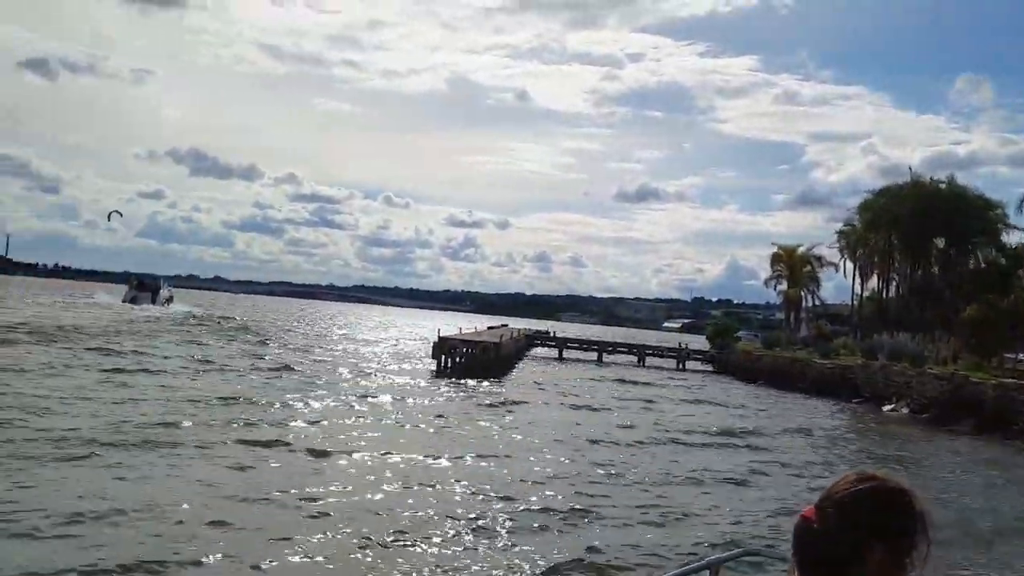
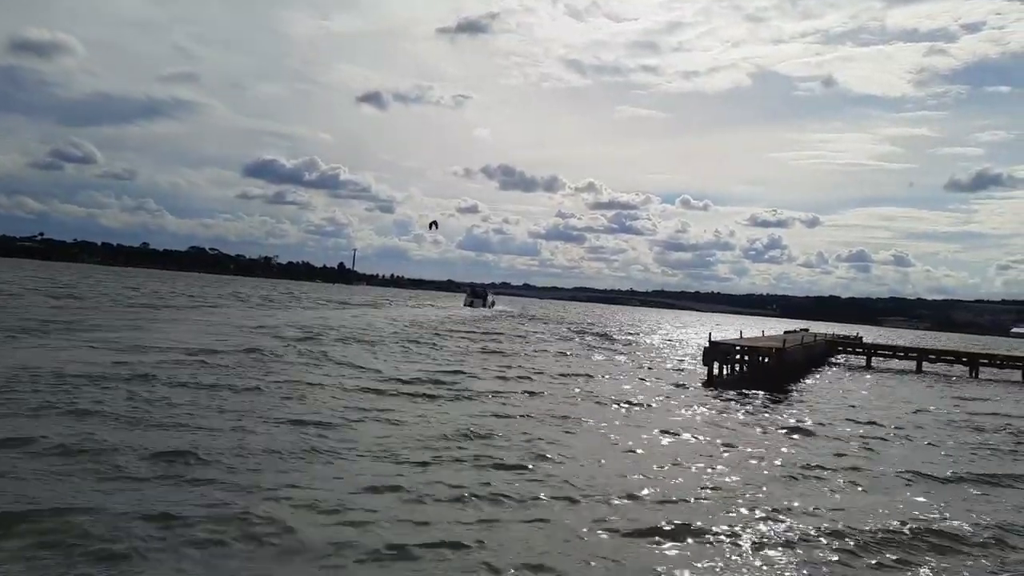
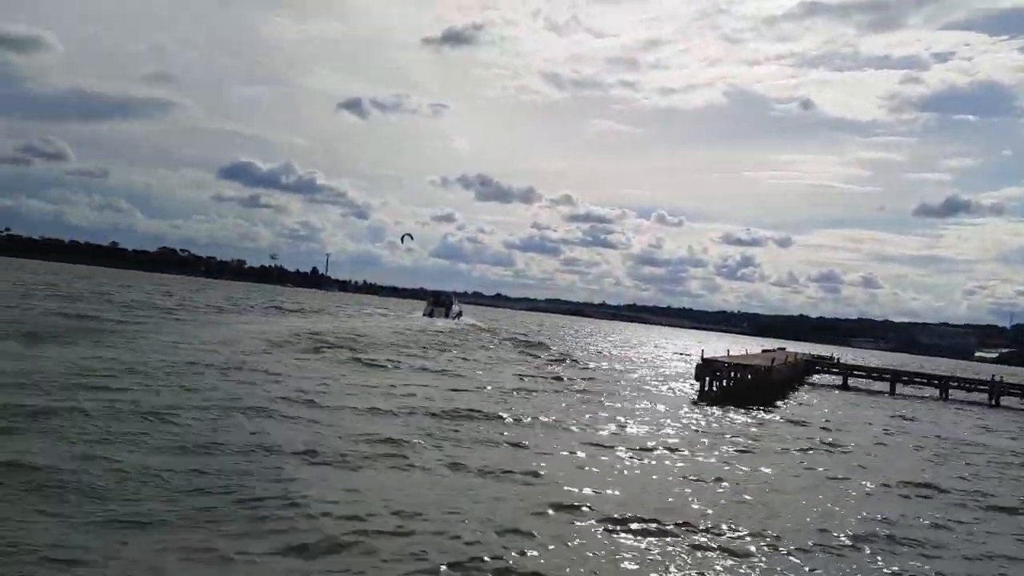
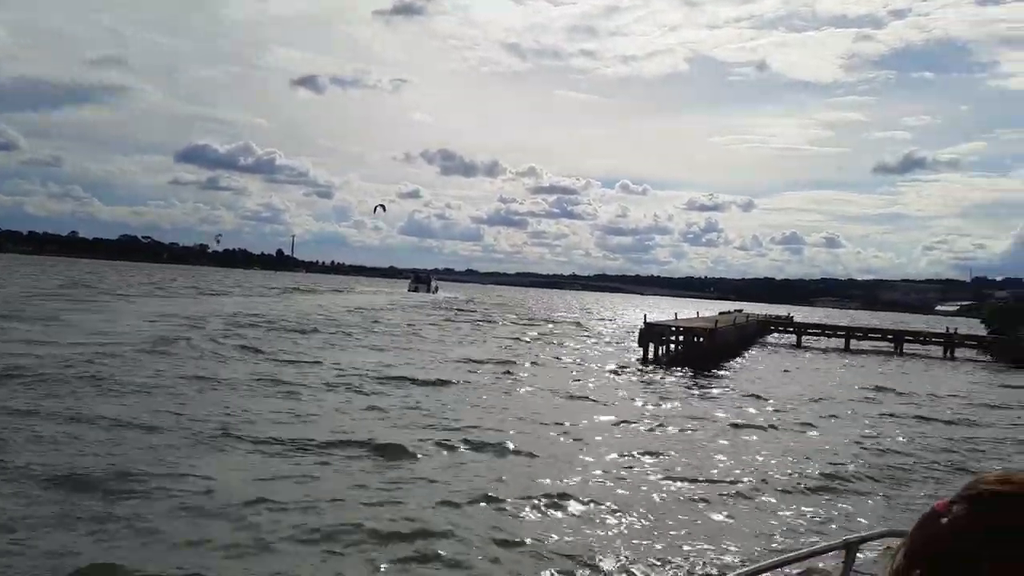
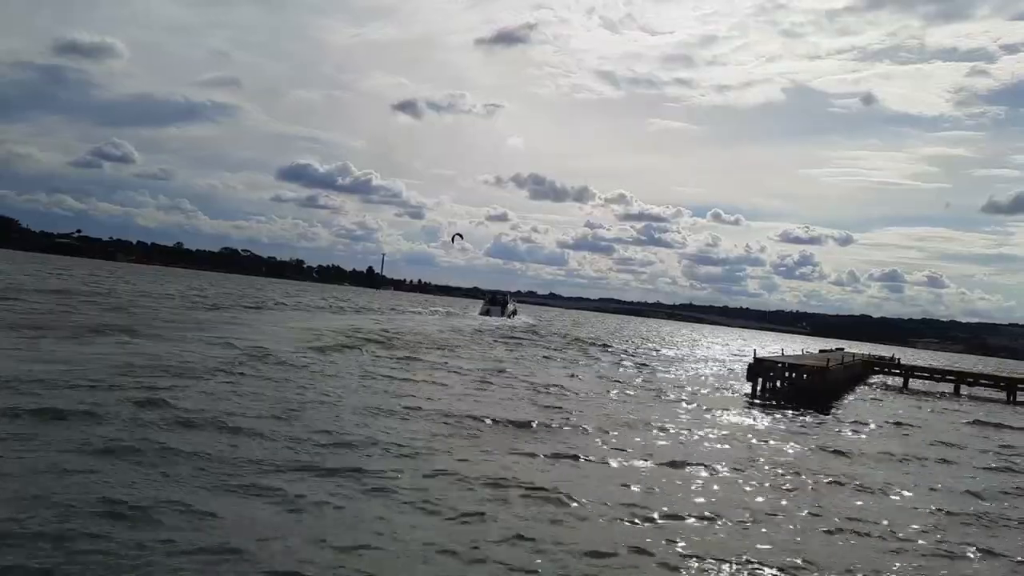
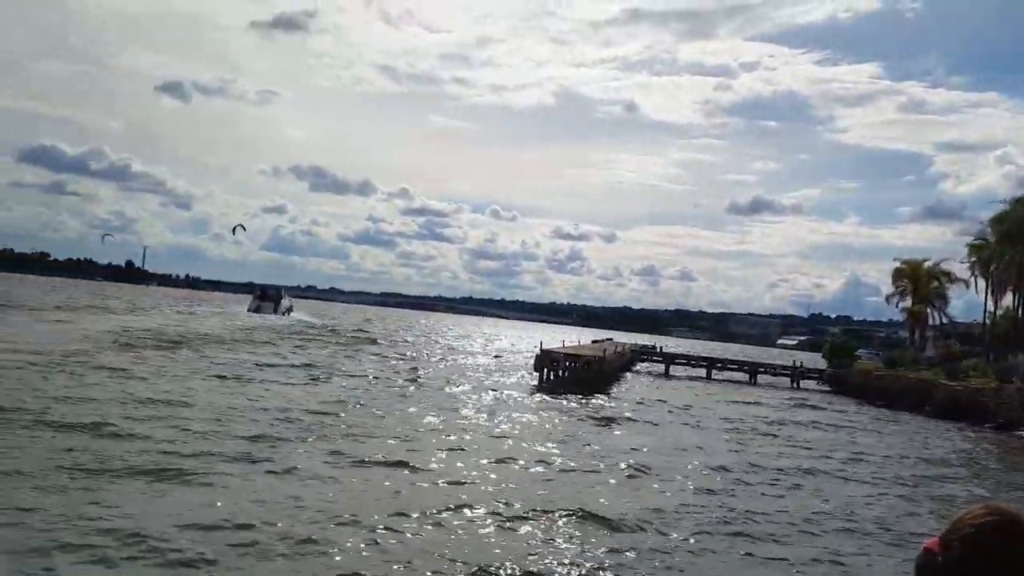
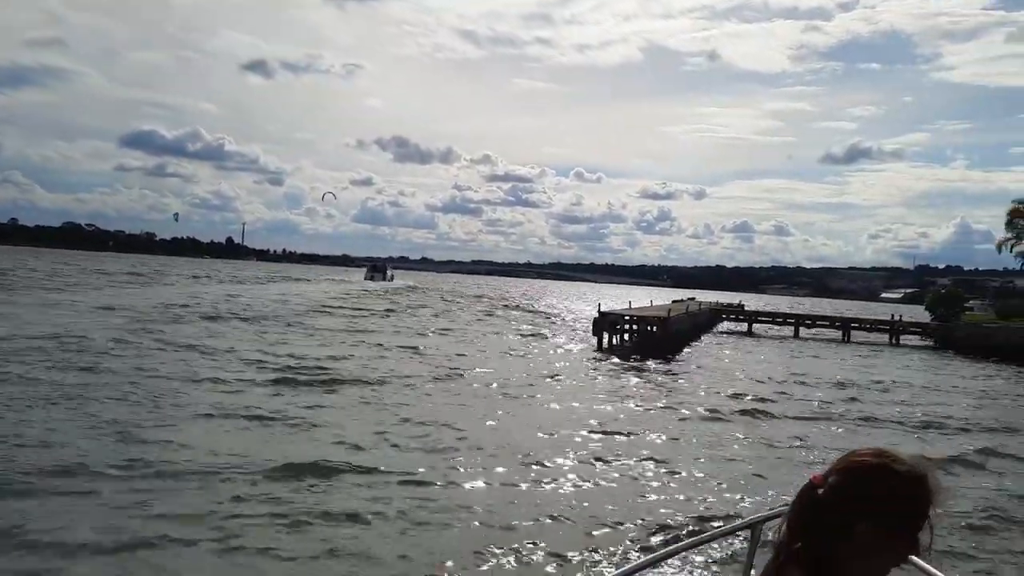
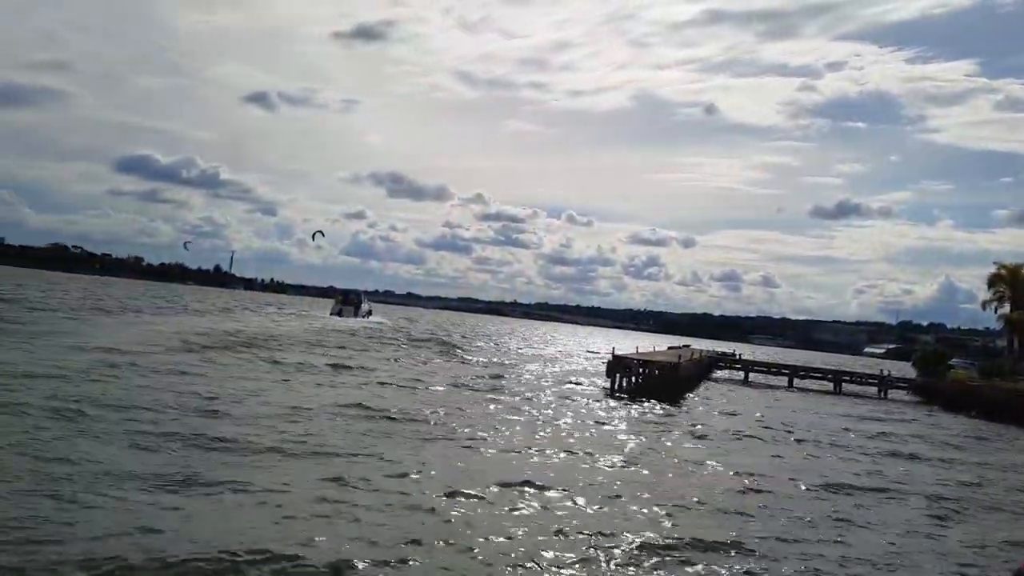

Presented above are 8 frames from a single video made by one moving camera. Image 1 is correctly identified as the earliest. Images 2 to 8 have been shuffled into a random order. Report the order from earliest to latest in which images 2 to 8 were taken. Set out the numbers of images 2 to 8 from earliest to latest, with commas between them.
6, 8, 3, 5, 2, 4, 7
